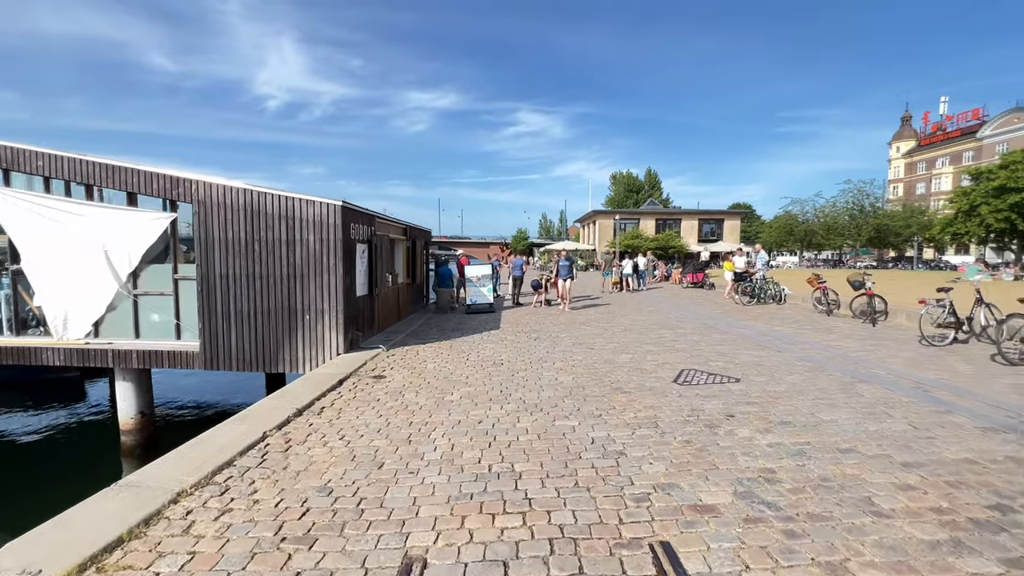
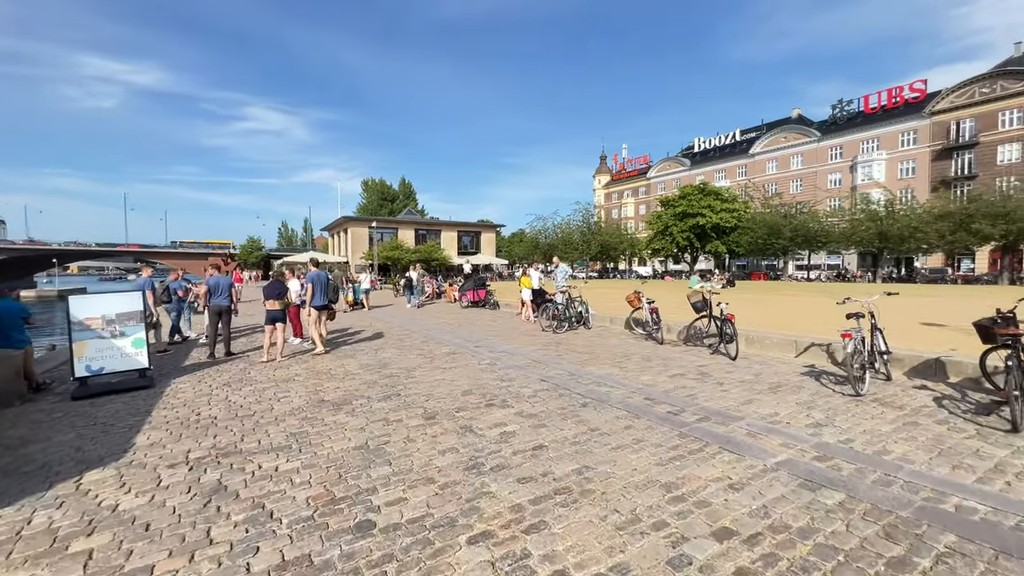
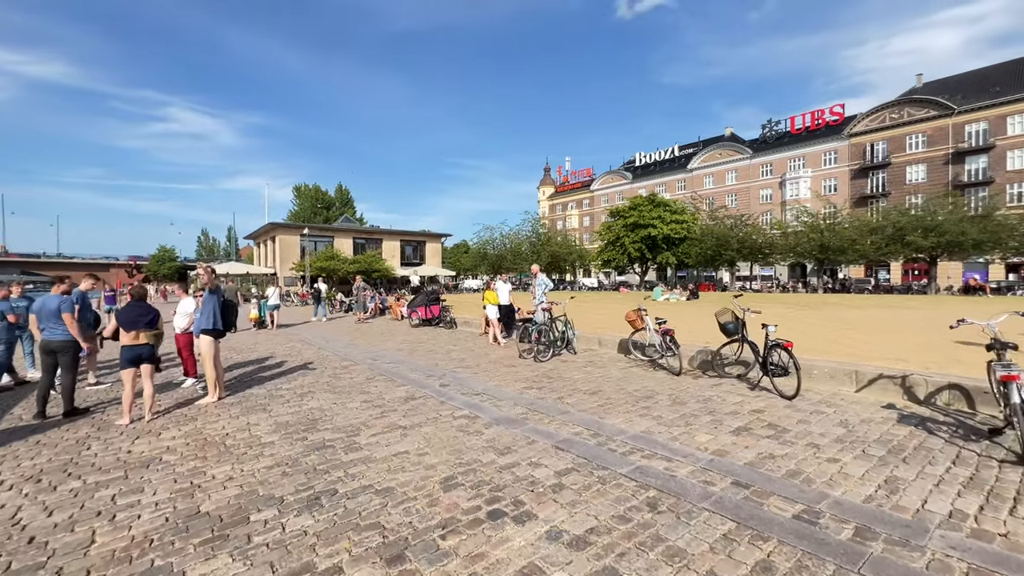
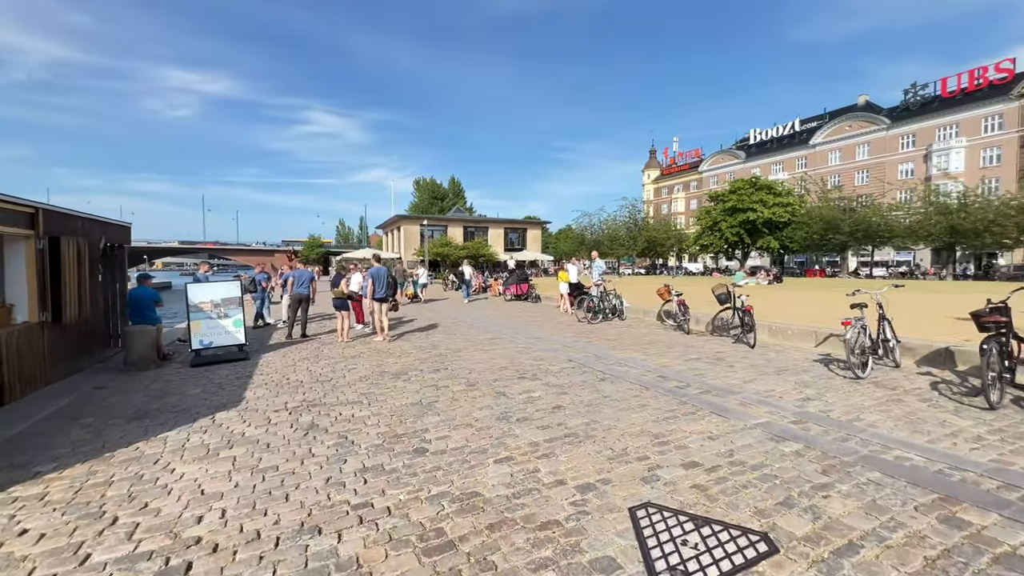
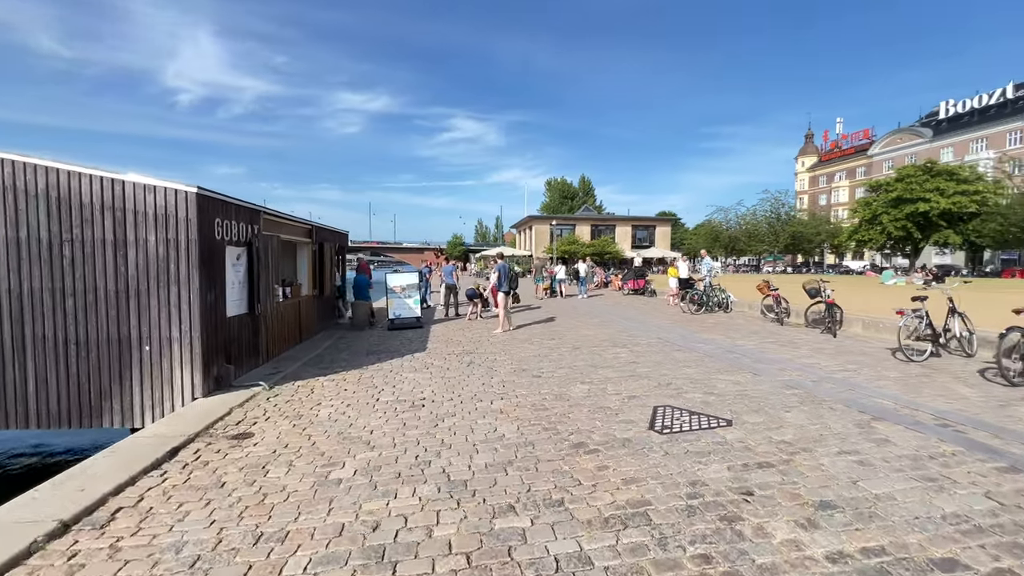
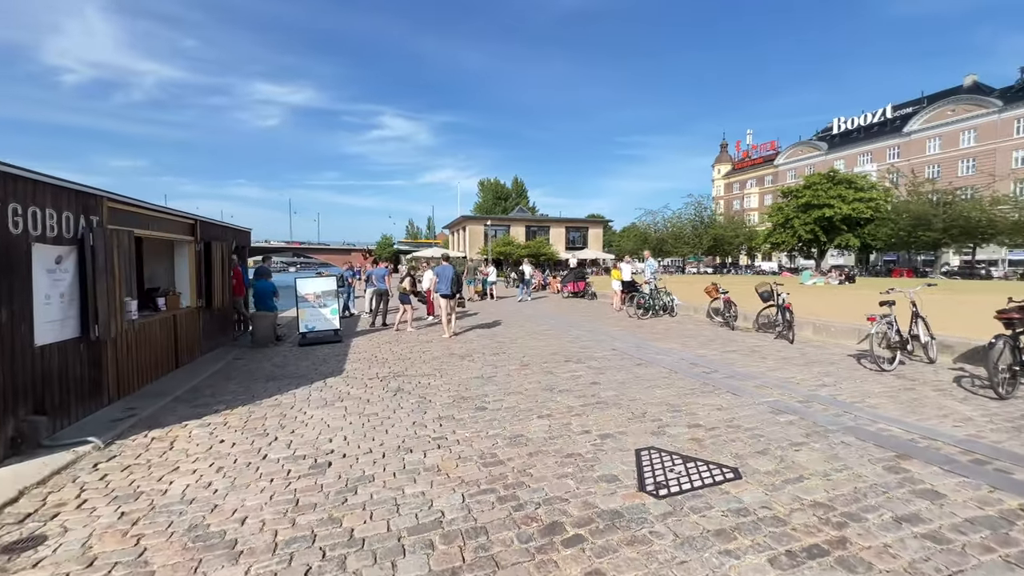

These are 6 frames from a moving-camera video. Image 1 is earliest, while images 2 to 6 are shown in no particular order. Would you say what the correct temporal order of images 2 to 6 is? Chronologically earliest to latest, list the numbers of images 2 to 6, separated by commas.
5, 6, 4, 2, 3
